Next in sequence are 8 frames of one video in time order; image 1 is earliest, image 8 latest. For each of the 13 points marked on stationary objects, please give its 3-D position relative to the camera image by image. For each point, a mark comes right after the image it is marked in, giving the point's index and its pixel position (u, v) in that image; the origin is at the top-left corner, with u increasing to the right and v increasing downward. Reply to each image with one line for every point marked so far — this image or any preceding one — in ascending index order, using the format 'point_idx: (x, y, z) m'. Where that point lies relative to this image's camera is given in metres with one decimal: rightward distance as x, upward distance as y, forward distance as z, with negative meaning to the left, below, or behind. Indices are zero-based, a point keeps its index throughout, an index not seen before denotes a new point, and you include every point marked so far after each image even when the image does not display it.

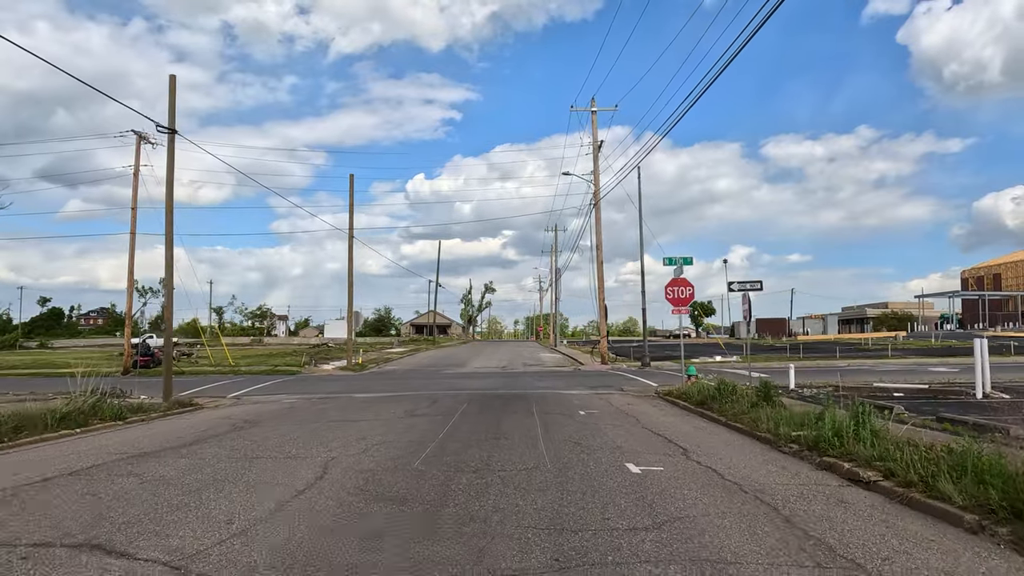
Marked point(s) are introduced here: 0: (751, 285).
0: (+6.8, +0.1, +18.8) m
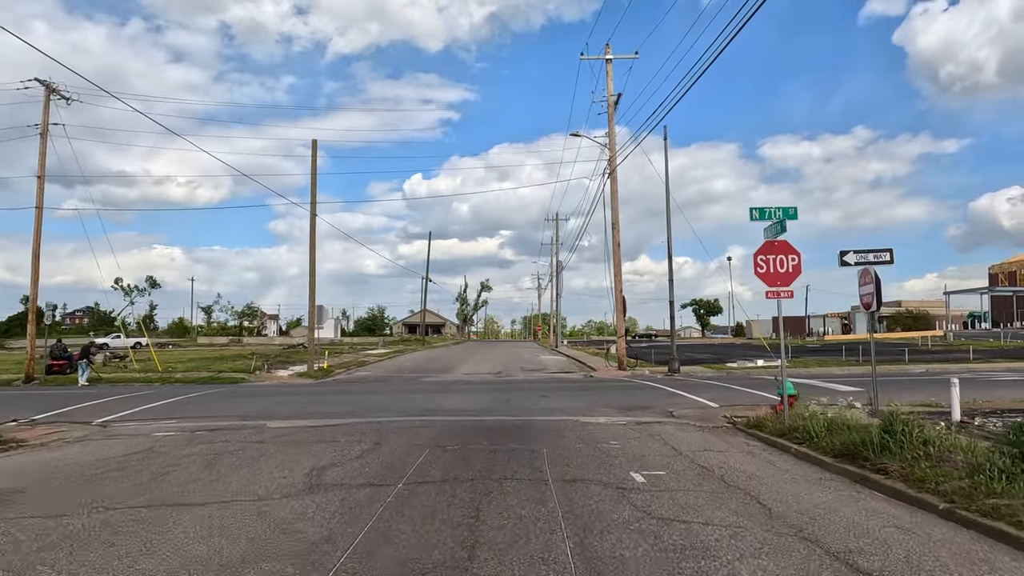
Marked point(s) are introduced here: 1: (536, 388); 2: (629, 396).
0: (+6.7, +0.6, +12.2) m
1: (+0.7, -3.0, +19.6) m
2: (+3.0, -2.8, +16.8) m
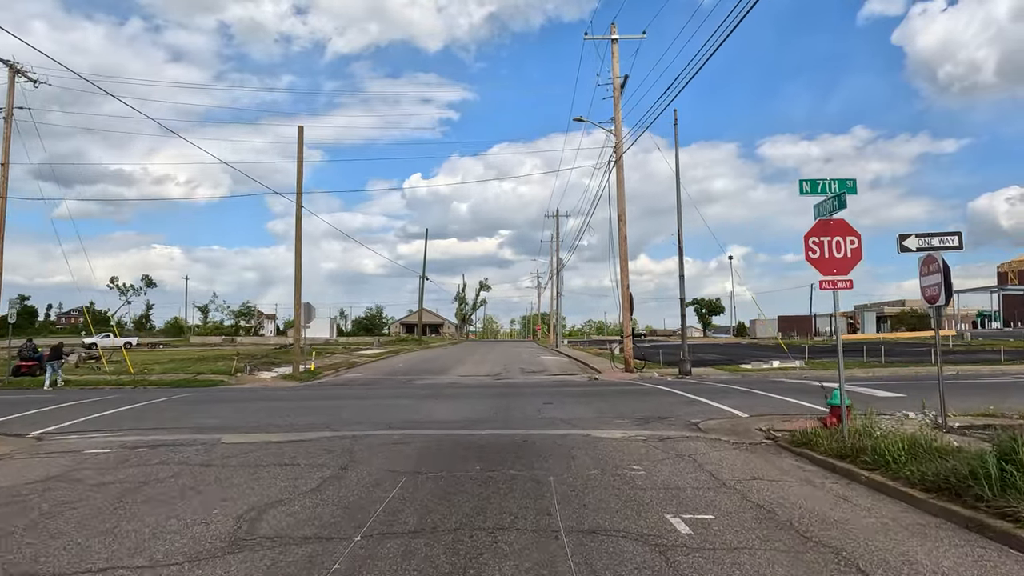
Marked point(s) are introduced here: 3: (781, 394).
0: (+6.7, +0.7, +10.3) m
1: (+0.7, -2.9, +17.6) m
2: (+3.0, -2.6, +14.9) m
3: (+6.8, -2.7, +16.5) m
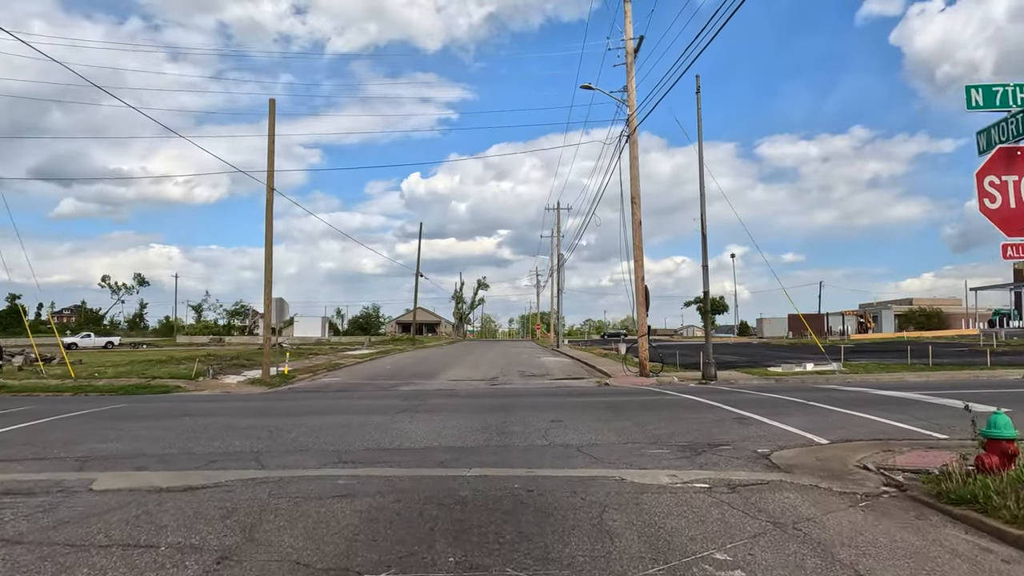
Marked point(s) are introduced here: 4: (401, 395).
0: (+6.7, +1.0, +6.9) m
1: (+0.6, -2.6, +14.3) m
2: (+3.0, -2.3, +11.6) m
3: (+6.8, -2.4, +13.2) m
4: (-3.0, -2.9, +18.1) m
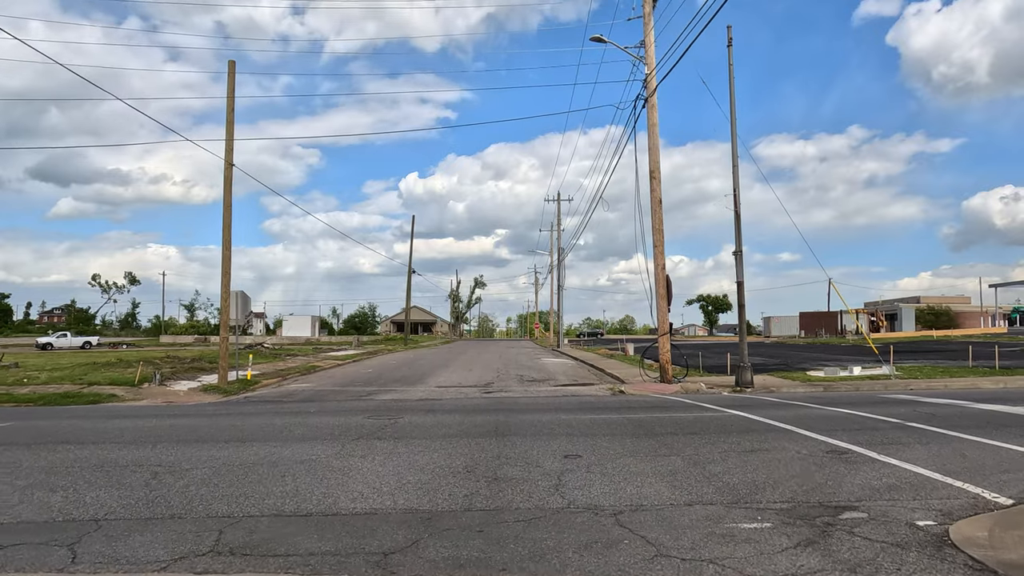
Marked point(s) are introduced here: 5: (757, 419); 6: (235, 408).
0: (+6.7, +1.3, +3.4) m
1: (+0.6, -2.3, +10.7) m
2: (+2.9, -2.0, +8.0) m
3: (+6.7, -2.1, +9.6) m
4: (-3.1, -2.7, +14.5) m
5: (+4.3, -2.3, +11.5) m
6: (-6.9, -3.0, +16.3) m
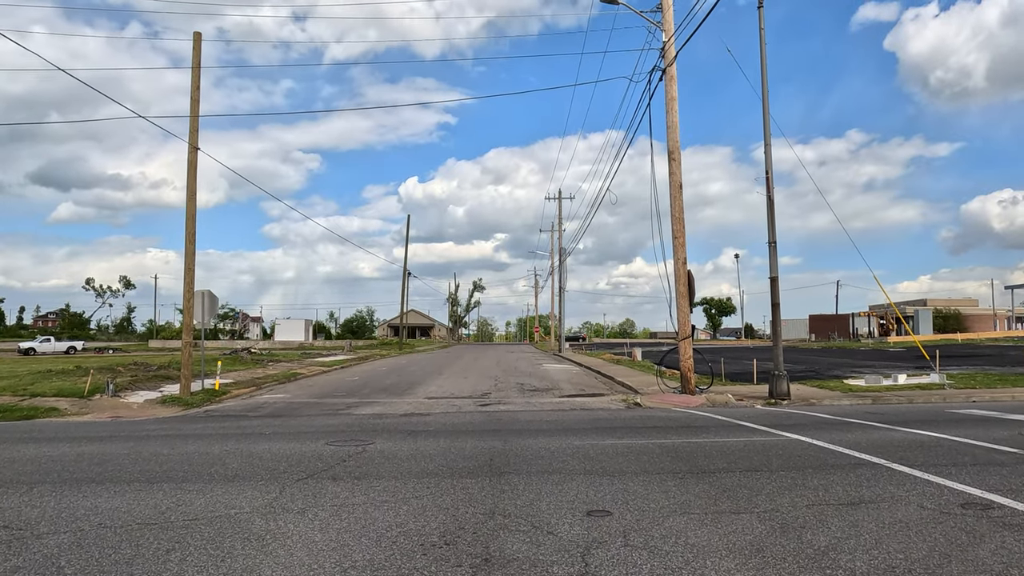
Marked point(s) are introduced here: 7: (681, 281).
0: (+6.7, +1.5, +0.9) m
1: (+0.6, -2.2, +8.2) m
2: (+2.9, -1.9, +5.5) m
3: (+6.7, -2.0, +7.1) m
4: (-3.1, -2.6, +12.0) m
5: (+4.3, -2.2, +9.0) m
6: (-6.9, -2.9, +13.8) m
7: (+4.7, +0.2, +18.4) m
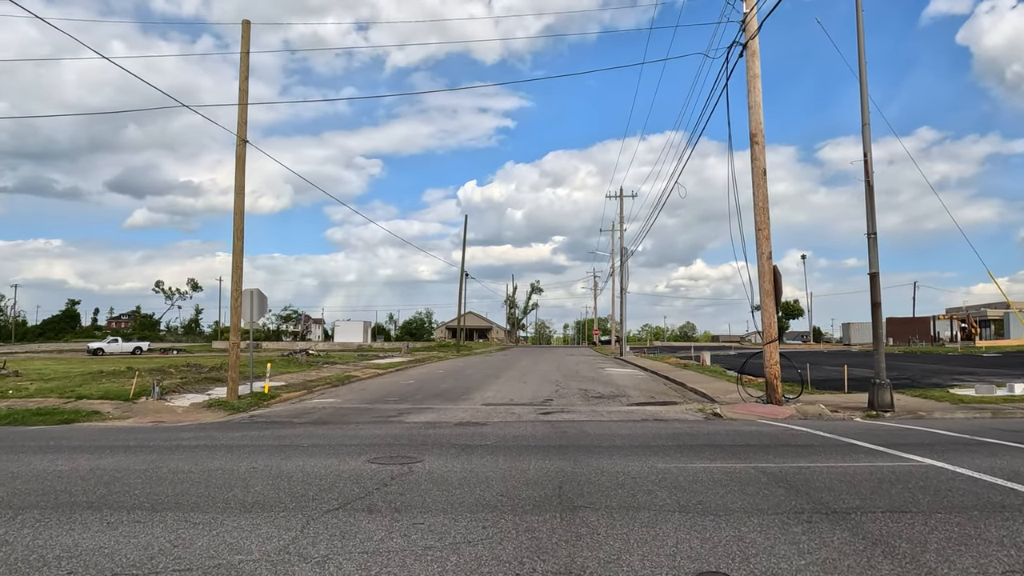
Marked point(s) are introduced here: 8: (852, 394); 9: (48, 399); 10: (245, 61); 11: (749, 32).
0: (+6.8, +1.6, -1.2) m
1: (+1.4, -2.1, +6.6) m
2: (+3.4, -1.8, +3.7) m
3: (+7.4, -1.9, +5.0) m
4: (-2.0, -2.5, +10.7) m
5: (+5.1, -2.1, +7.1) m
6: (-5.6, -2.8, +12.9) m
7: (+6.3, +0.2, +16.4) m
8: (+9.7, -3.0, +18.6) m
9: (-12.5, -3.0, +18.2) m
10: (-7.8, +6.4, +19.0) m
11: (+5.9, +6.4, +16.5) m
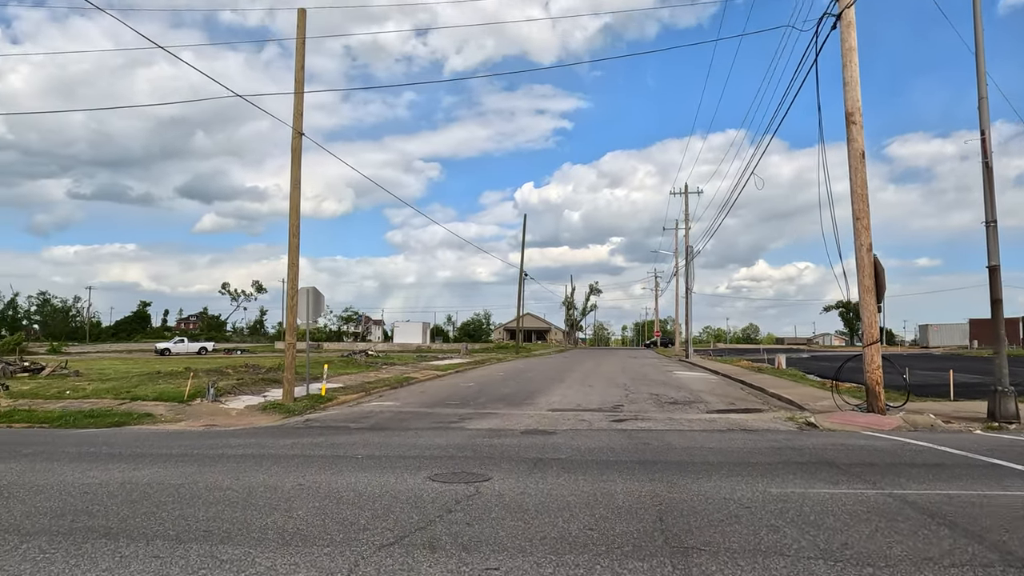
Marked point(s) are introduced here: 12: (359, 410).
0: (+6.8, +1.8, -3.0) m
1: (+2.1, -2.0, +5.3) m
2: (+3.9, -1.6, +2.2) m
3: (+8.0, -1.7, +3.2) m
4: (-0.9, -2.4, +9.6) m
5: (+5.9, -1.9, +5.4) m
6: (-4.3, -2.8, +12.1) m
7: (+7.9, +0.4, +14.6) m
8: (+11.4, -2.9, +16.5) m
9: (-10.7, -3.0, +17.9) m
10: (-6.0, +6.5, +18.4) m
11: (+7.5, +6.5, +14.8) m
12: (-4.0, -3.1, +17.0) m
